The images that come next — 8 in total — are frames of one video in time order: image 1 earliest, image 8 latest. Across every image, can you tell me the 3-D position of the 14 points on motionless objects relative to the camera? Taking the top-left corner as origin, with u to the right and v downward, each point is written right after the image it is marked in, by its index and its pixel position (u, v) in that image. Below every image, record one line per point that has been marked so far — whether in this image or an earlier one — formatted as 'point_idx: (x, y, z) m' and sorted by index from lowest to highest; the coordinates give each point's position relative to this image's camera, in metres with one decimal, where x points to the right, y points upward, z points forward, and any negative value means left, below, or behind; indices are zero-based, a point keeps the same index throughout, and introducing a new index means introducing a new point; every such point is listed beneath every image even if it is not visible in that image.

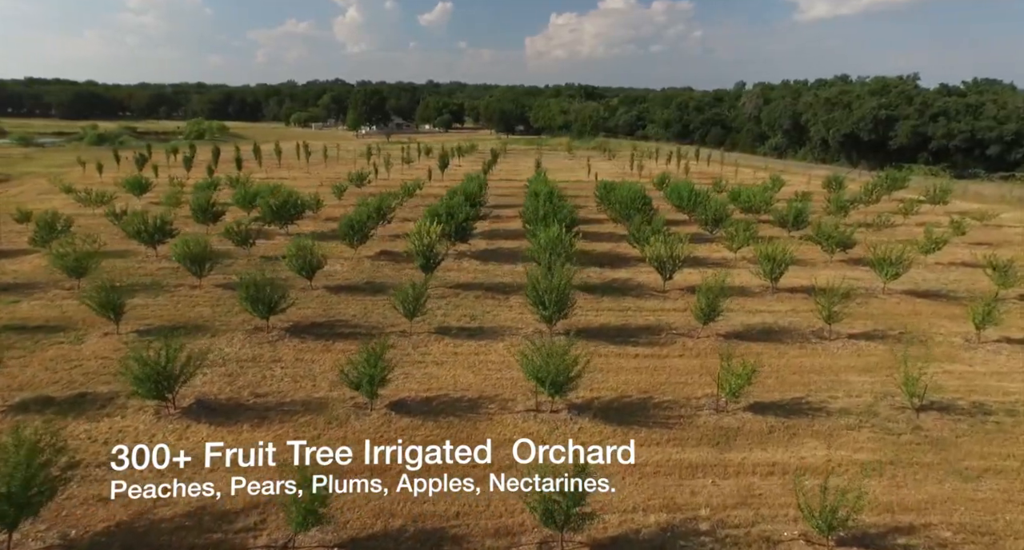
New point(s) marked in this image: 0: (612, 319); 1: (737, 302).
0: (+2.9, -1.4, +18.7) m
1: (+7.0, -0.8, +20.1) m
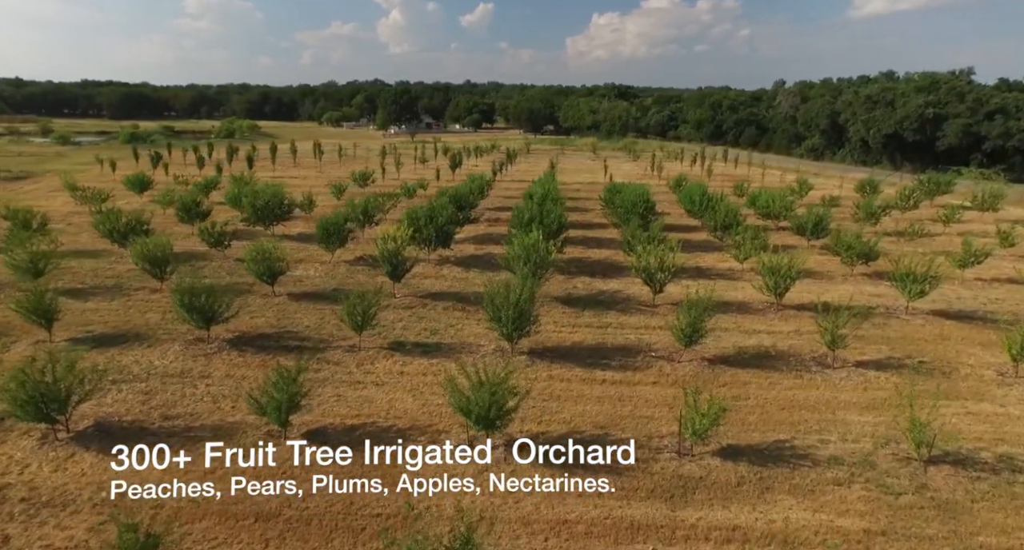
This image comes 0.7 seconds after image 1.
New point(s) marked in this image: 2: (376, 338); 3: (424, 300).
0: (+2.0, -1.7, +16.7) m
1: (+6.2, -1.2, +17.9) m
2: (-3.6, -1.7, +16.7) m
3: (-2.6, -0.8, +19.5) m
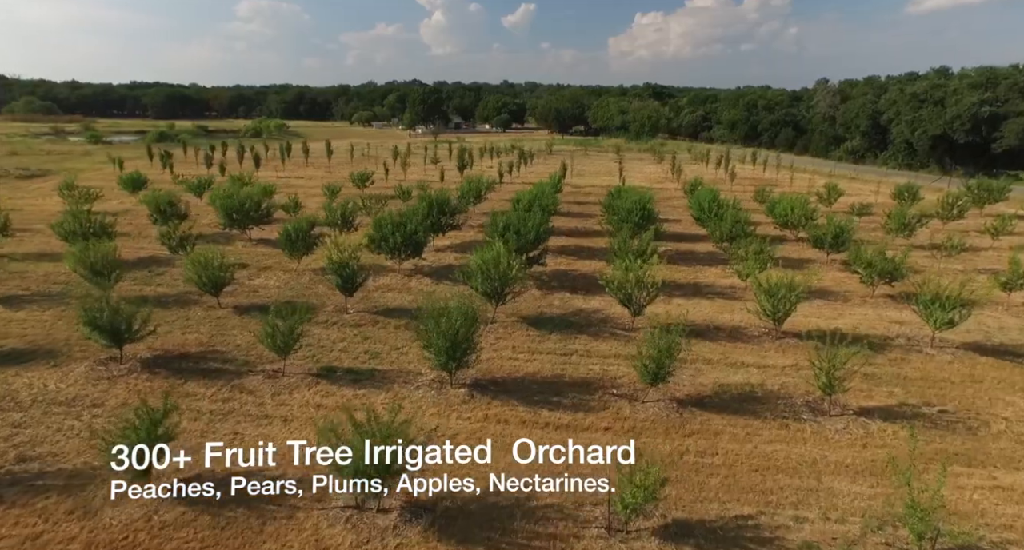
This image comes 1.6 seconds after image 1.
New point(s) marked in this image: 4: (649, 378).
0: (+0.8, -2.1, +14.5) m
1: (+5.0, -1.8, +15.4) m
2: (-4.8, -2.0, +14.8) m
3: (-3.7, -1.2, +17.5) m
4: (+2.7, -2.0, +12.7) m
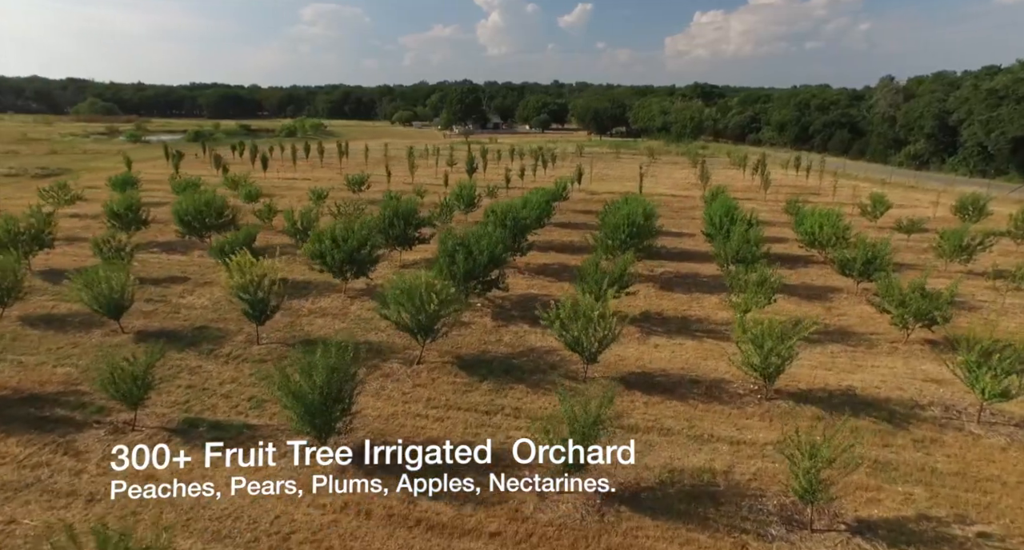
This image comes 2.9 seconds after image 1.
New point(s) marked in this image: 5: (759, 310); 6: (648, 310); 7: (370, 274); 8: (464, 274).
0: (-1.0, -2.8, +11.4) m
1: (+3.3, -2.6, +11.9) m
2: (-6.5, -2.6, +12.2) m
3: (-5.2, -1.8, +14.8) m
4: (+0.8, -2.8, +9.5) m
5: (+5.9, -0.8, +15.4) m
6: (+3.6, -1.0, +17.3) m
7: (-4.2, 0.0, +18.9) m
8: (-1.2, -0.1, +16.5) m
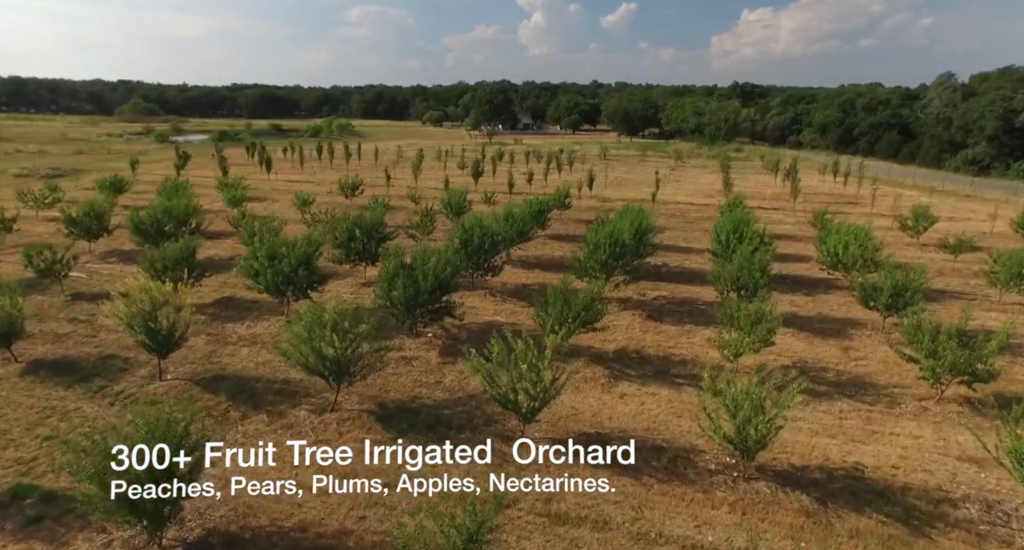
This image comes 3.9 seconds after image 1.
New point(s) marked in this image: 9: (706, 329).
0: (-2.5, -3.4, +9.0) m
1: (+1.8, -3.2, +9.2) m
2: (-8.0, -3.1, +10.2) m
3: (-6.4, -2.3, +12.7) m
4: (-0.8, -3.4, +7.0) m
5: (+4.7, -1.5, +12.6) m
6: (+2.6, -1.7, +14.6) m
7: (-5.2, -0.5, +16.7) m
8: (-2.3, -0.6, +14.2) m
9: (+4.7, -1.3, +15.4) m
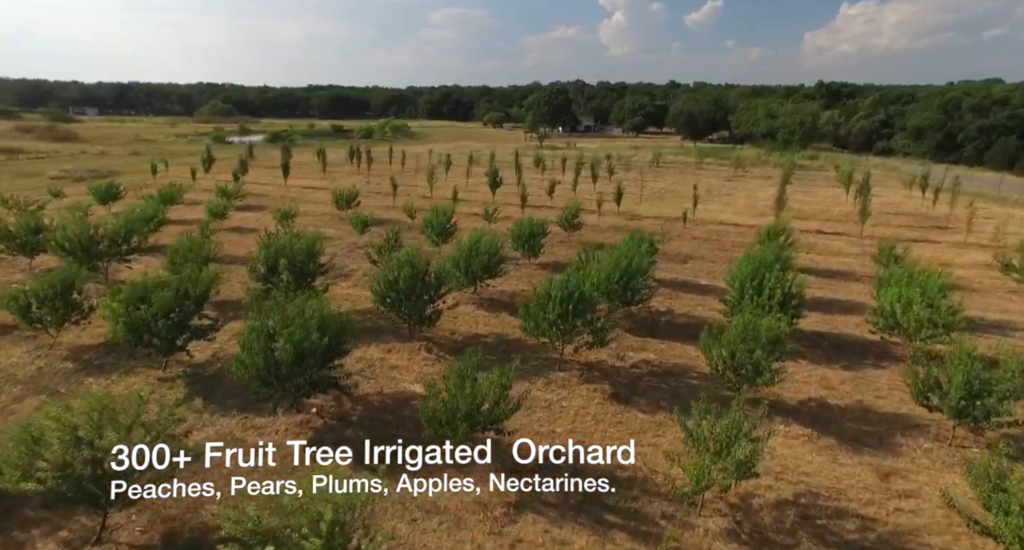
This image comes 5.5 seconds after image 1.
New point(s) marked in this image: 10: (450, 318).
0: (-5.1, -4.4, +5.5) m
1: (-0.7, -4.4, +5.2) m
2: (-10.3, -3.9, +7.3) m
3: (-8.4, -3.2, +9.6) m
4: (-3.6, -4.4, +3.3) m
5: (+2.6, -2.7, +8.2) m
6: (+0.7, -2.9, +10.4) m
7: (-6.6, -1.5, +13.5) m
8: (-4.1, -1.7, +10.6) m
9: (+2.9, -2.5, +11.0) m
10: (-1.5, -1.1, +16.0) m
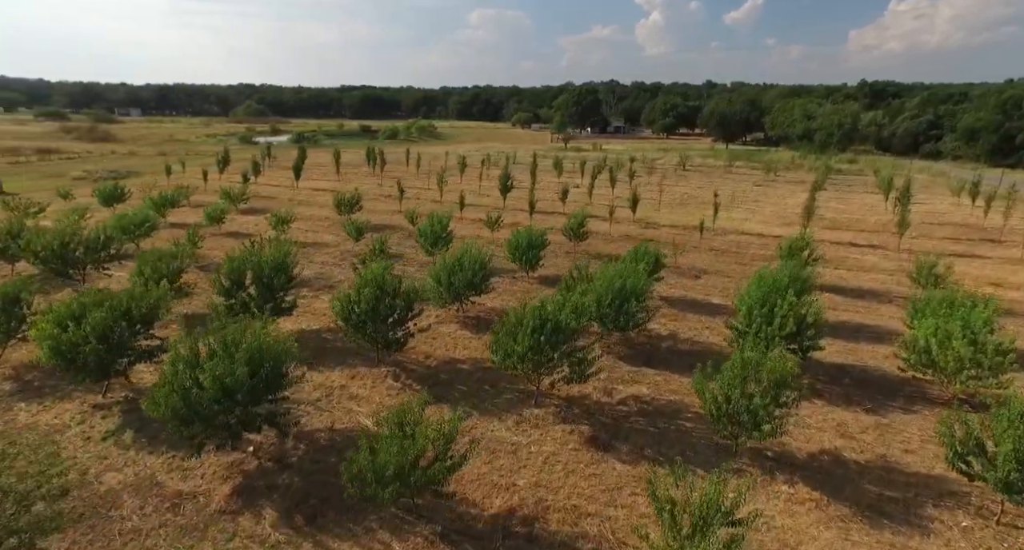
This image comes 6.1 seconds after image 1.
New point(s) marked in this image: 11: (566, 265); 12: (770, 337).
0: (-6.1, -4.8, +4.3) m
1: (-1.8, -4.7, +3.7) m
2: (-11.2, -4.2, +6.4) m
3: (-9.2, -3.5, +8.6) m
4: (-4.8, -4.8, +2.0) m
5: (+1.8, -3.1, +6.5) m
6: (0.0, -3.3, +8.8) m
7: (-7.2, -1.8, +12.3) m
8: (-4.8, -2.0, +9.3) m
9: (+2.2, -3.0, +9.3) m
10: (-1.9, -1.5, +14.5) m
11: (+1.6, +0.3, +19.8) m
12: (+4.8, -1.2, +11.9) m
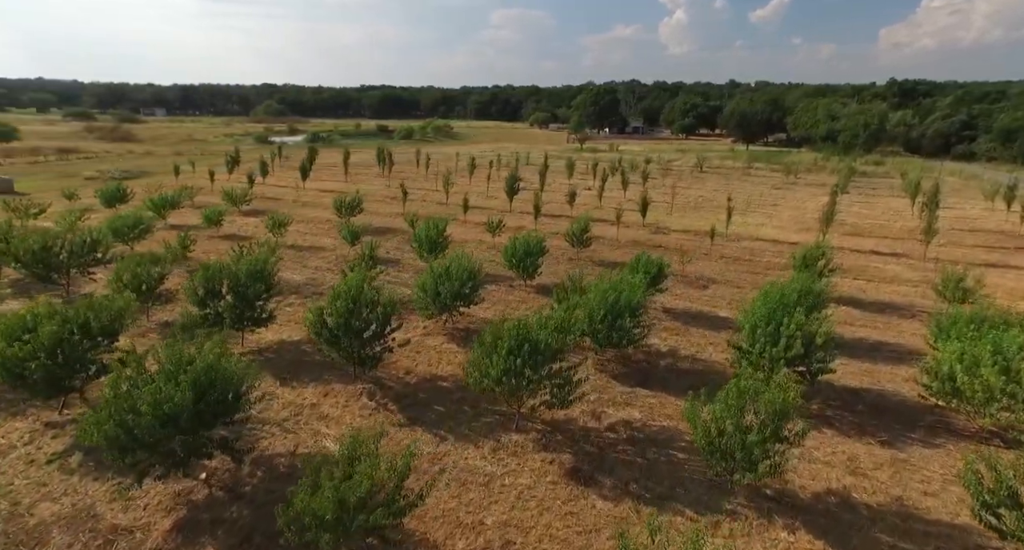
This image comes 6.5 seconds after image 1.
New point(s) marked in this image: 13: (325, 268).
0: (-6.7, -4.9, +3.6) m
1: (-2.4, -5.0, +2.9) m
2: (-11.7, -4.3, +5.8) m
3: (-9.6, -3.6, +8.0) m
4: (-5.5, -5.0, +1.2) m
5: (+1.2, -3.4, +5.5) m
6: (-0.5, -3.5, +7.9) m
7: (-7.5, -1.9, +11.7) m
8: (-5.3, -2.2, +8.5) m
9: (+1.8, -3.2, +8.3) m
10: (-2.2, -1.7, +13.7) m
11: (+1.6, +0.1, +18.8) m
12: (+4.4, -1.4, +10.8) m
13: (-5.9, +0.2, +19.8) m
